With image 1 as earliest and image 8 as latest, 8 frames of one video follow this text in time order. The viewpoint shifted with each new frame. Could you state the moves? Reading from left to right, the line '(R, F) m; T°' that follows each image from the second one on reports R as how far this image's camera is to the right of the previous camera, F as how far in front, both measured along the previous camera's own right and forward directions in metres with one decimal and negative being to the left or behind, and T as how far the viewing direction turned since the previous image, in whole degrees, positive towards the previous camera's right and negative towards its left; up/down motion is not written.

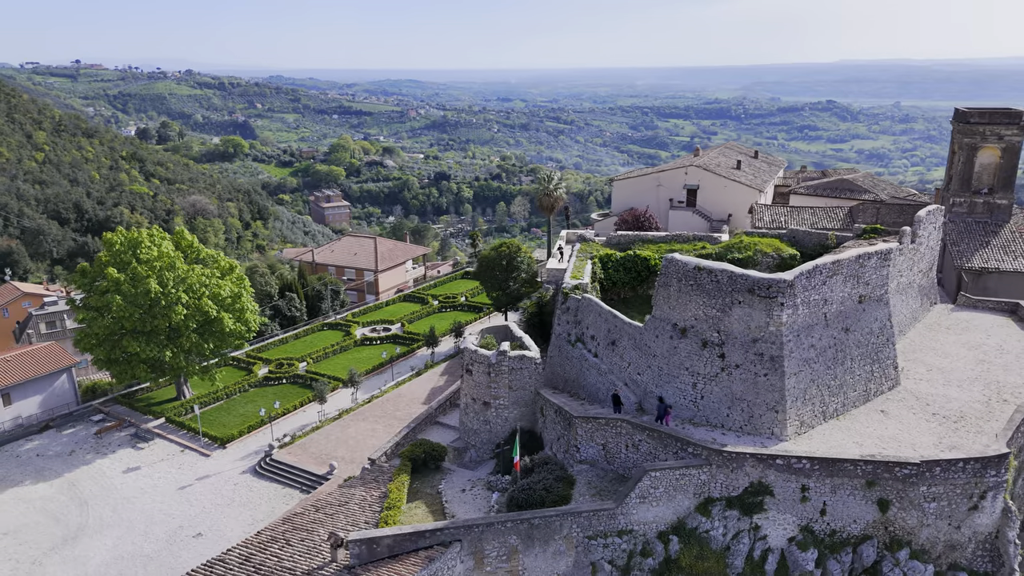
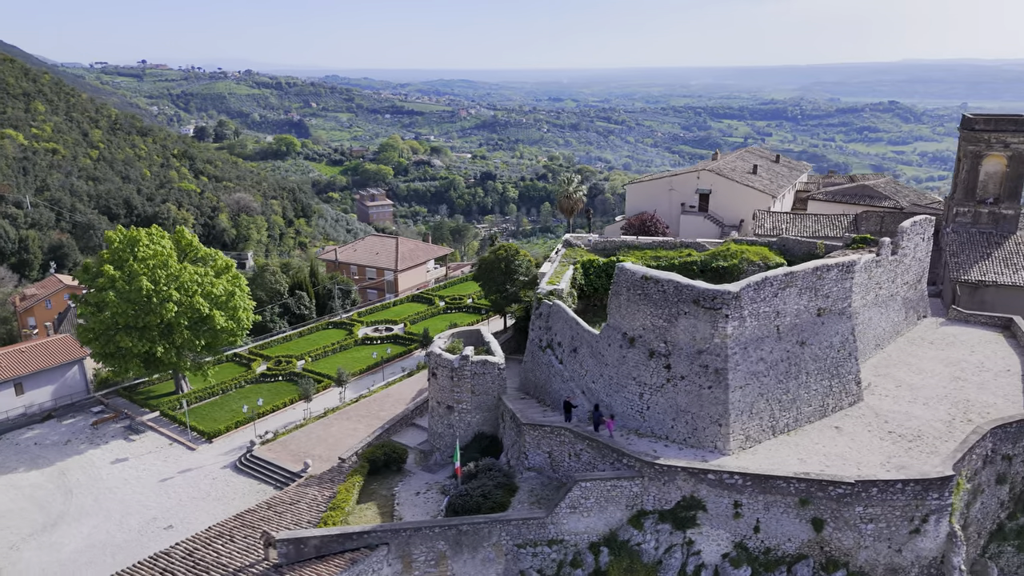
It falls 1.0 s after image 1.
(+2.3, 0.0) m; -4°
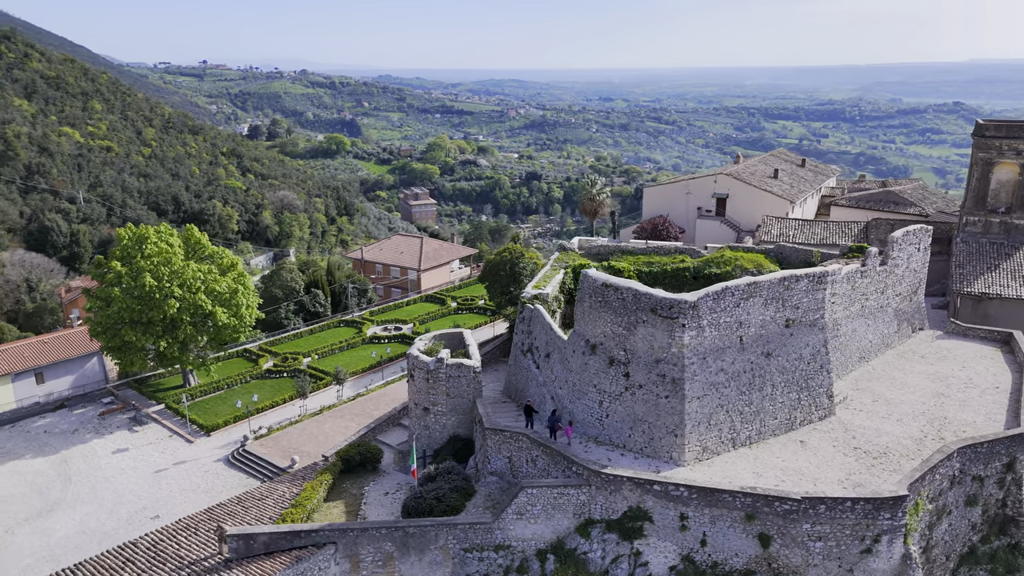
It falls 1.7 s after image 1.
(+2.0, 0.0) m; -3°
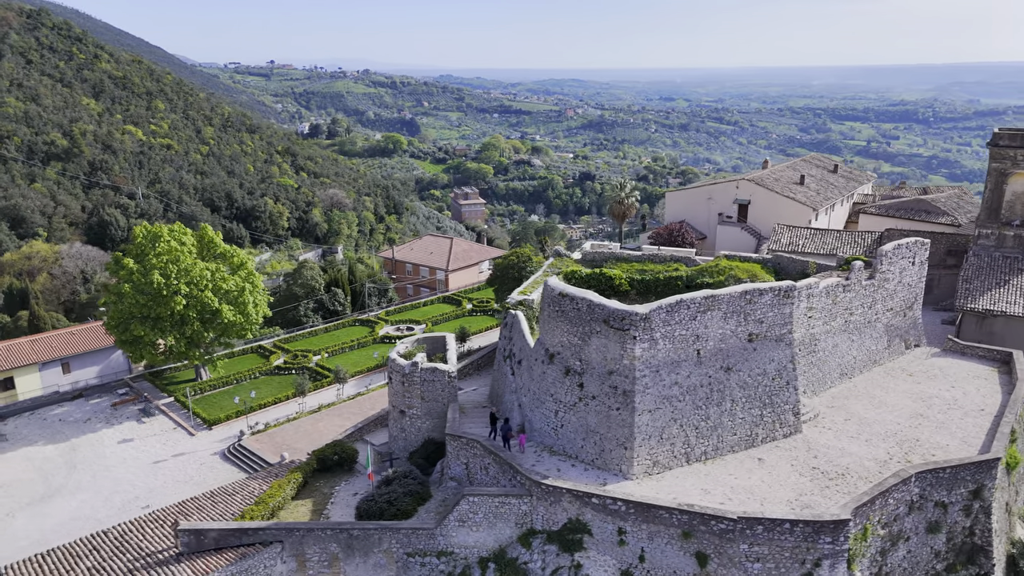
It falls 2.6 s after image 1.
(+2.2, 0.0) m; -4°
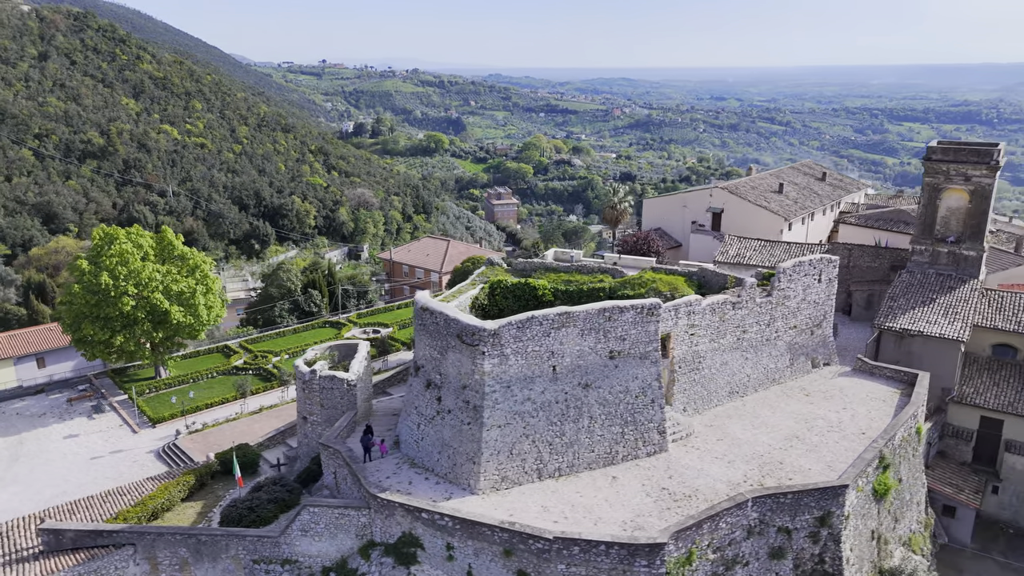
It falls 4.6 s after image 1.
(+4.1, 0.0) m; -3°
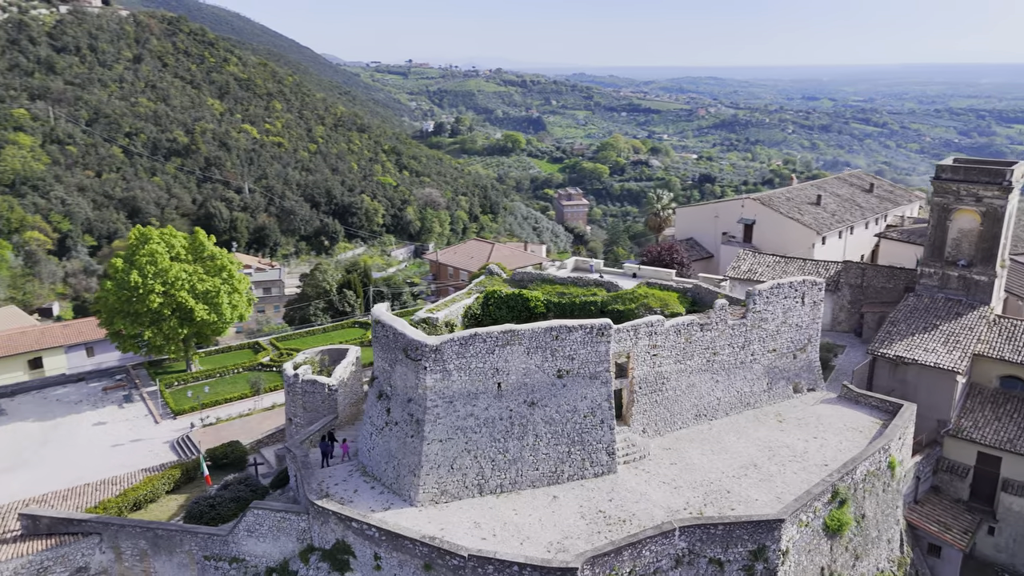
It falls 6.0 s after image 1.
(+2.9, 0.0) m; -6°
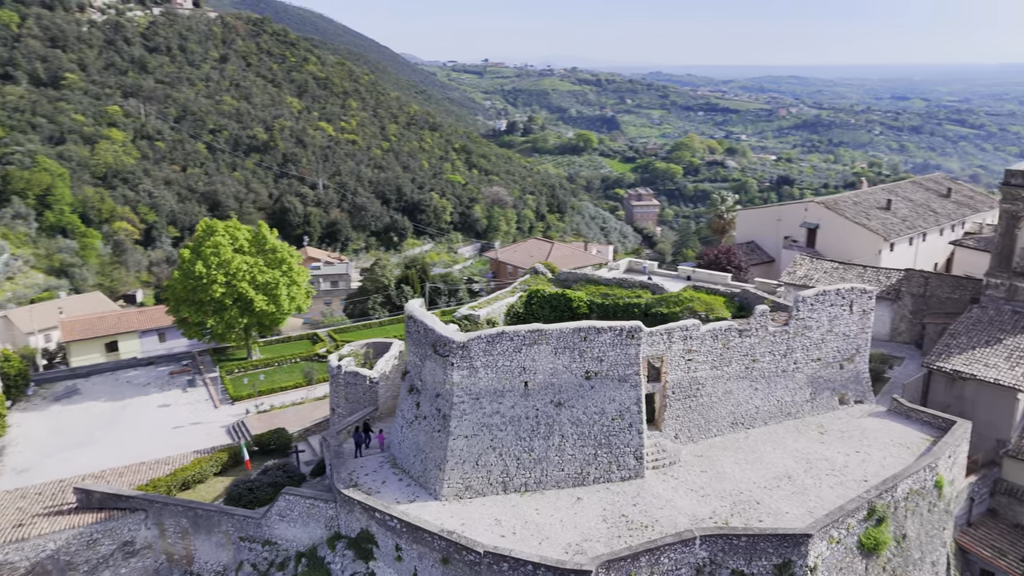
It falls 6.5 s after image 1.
(+0.9, 0.0) m; -5°
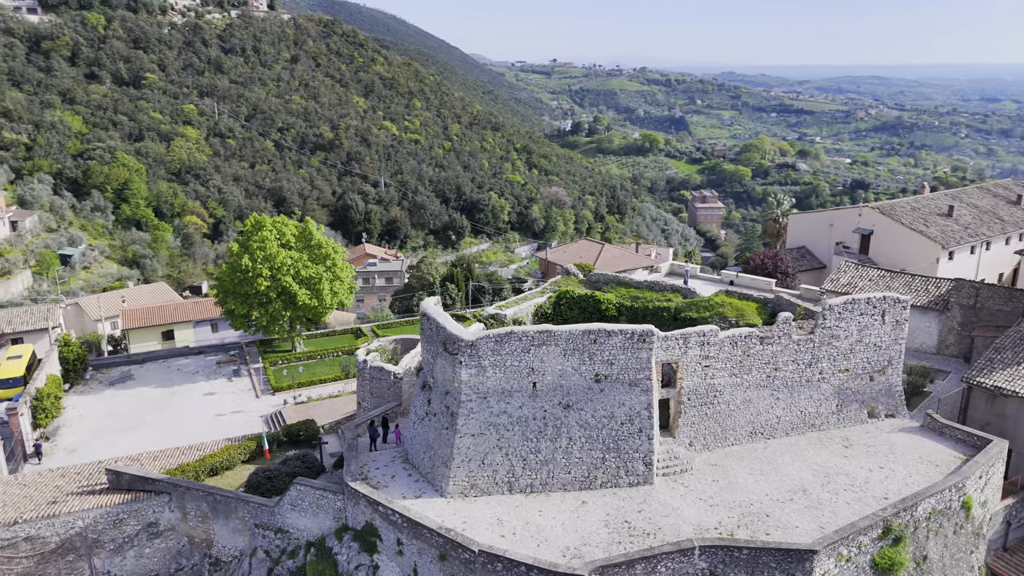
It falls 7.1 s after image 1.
(+1.2, +0.1) m; -5°
